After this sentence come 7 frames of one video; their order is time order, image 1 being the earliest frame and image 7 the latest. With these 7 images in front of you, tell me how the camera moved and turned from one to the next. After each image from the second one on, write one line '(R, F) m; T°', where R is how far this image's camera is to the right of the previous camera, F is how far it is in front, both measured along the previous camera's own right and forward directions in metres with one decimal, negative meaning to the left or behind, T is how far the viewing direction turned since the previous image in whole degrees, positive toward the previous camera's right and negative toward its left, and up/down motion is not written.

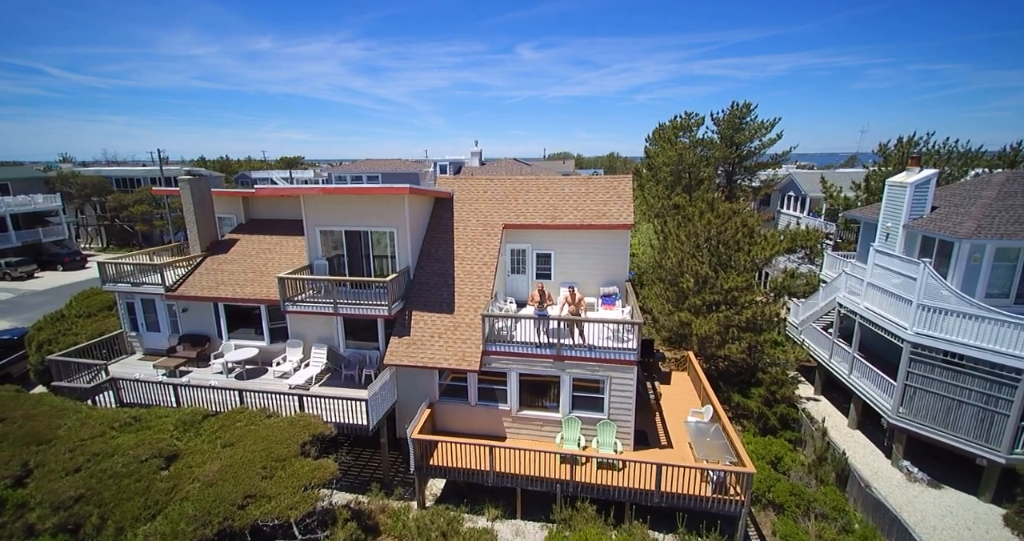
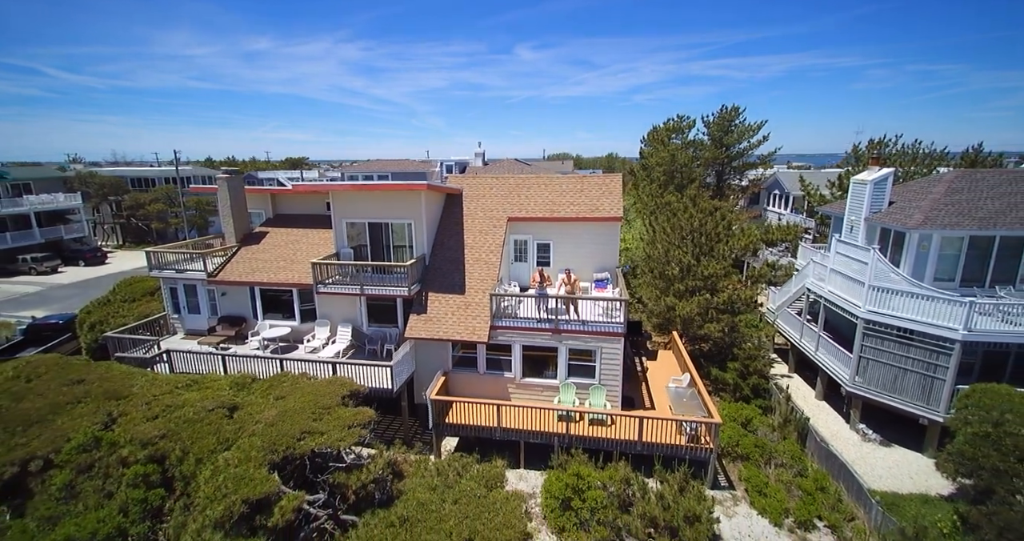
(-0.1, -1.9) m; 0°
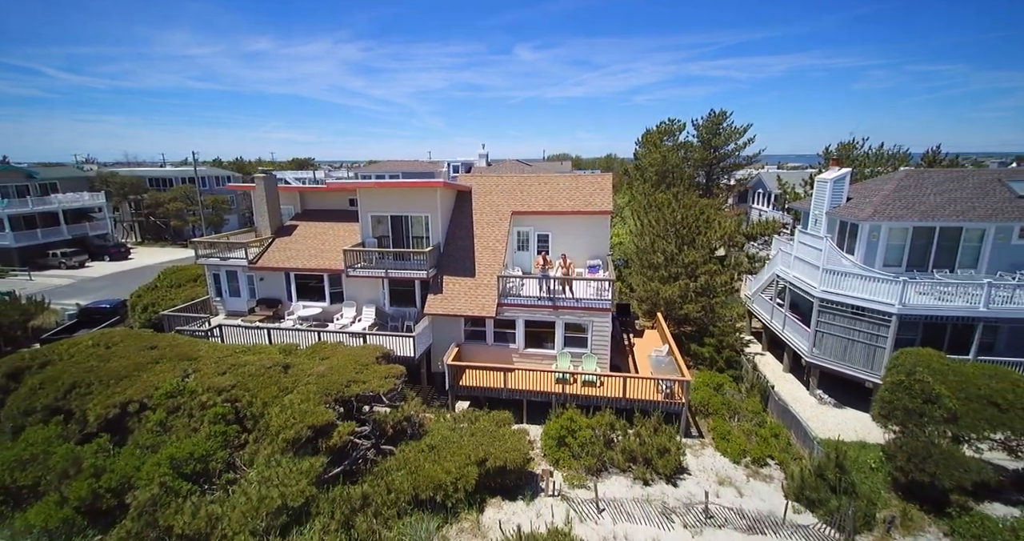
(-0.1, -2.4) m; 0°
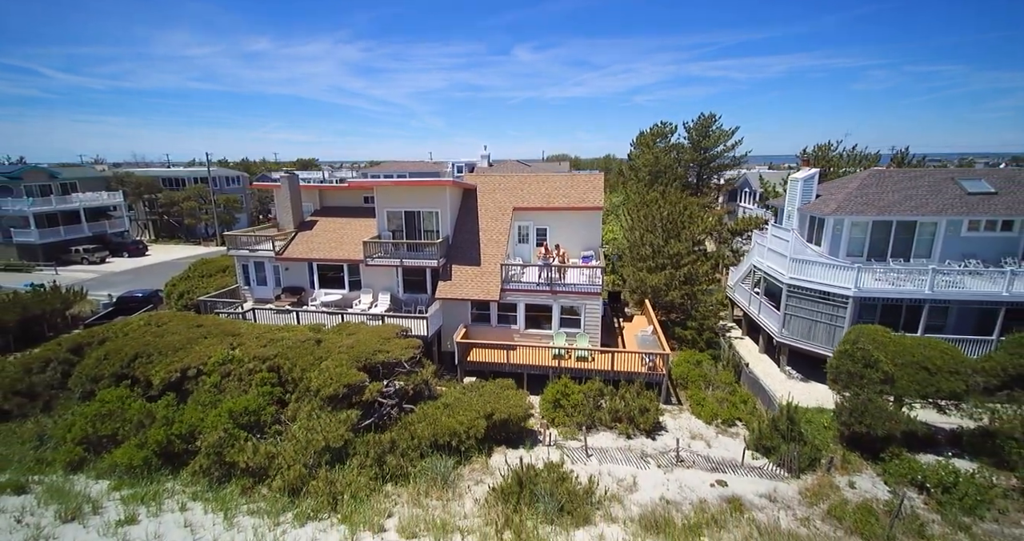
(-0.1, -2.1) m; 0°
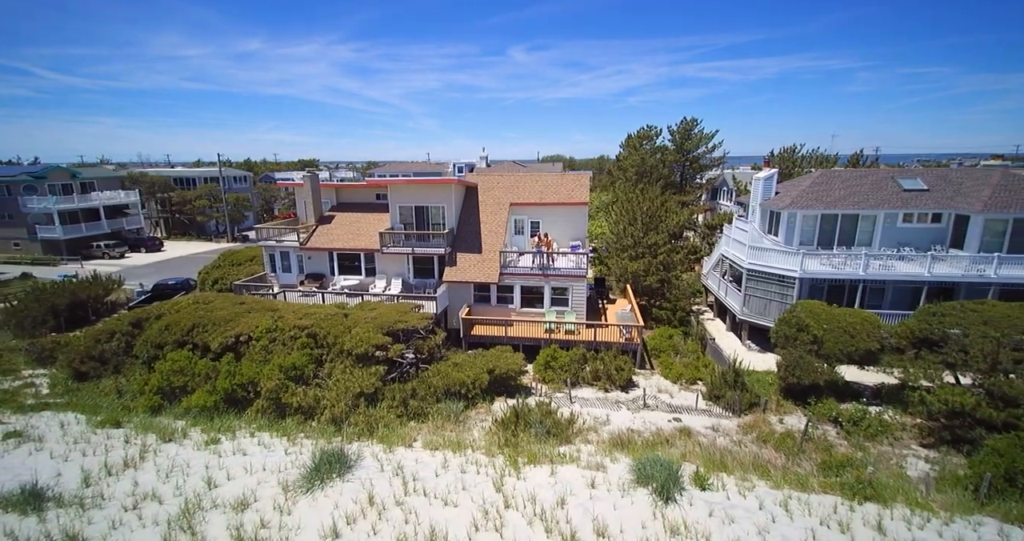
(-0.1, -2.9) m; +1°
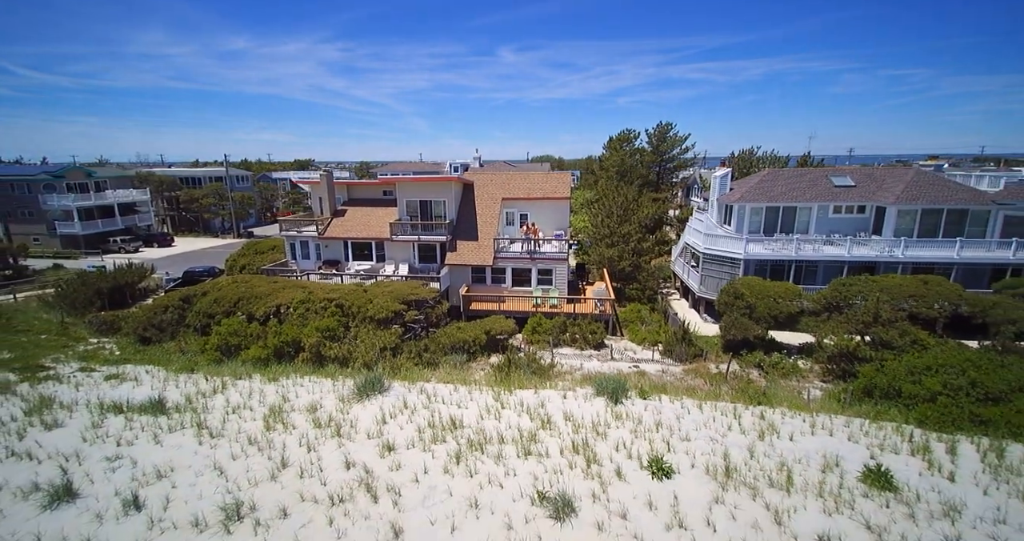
(-0.1, -3.8) m; +1°
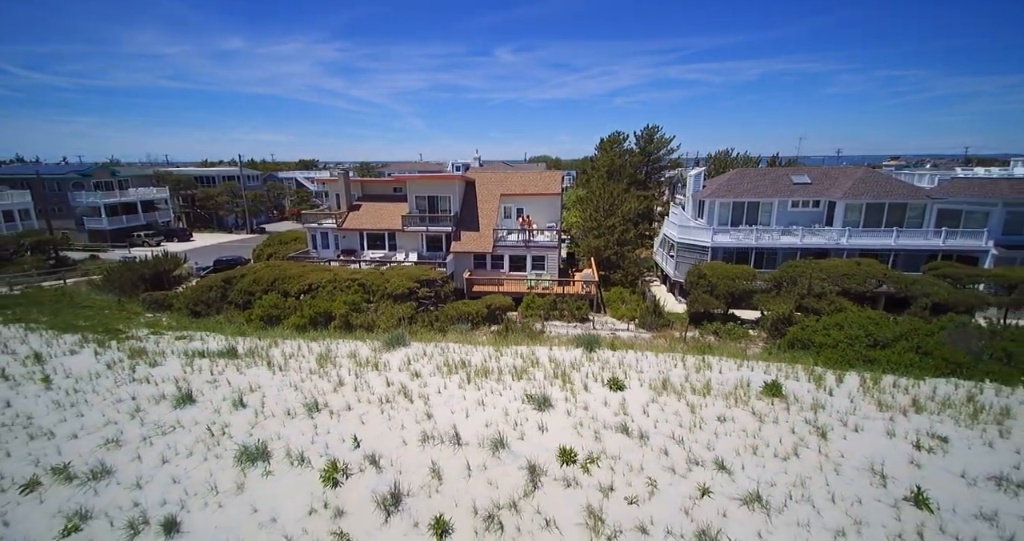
(0.0, -3.6) m; 0°
